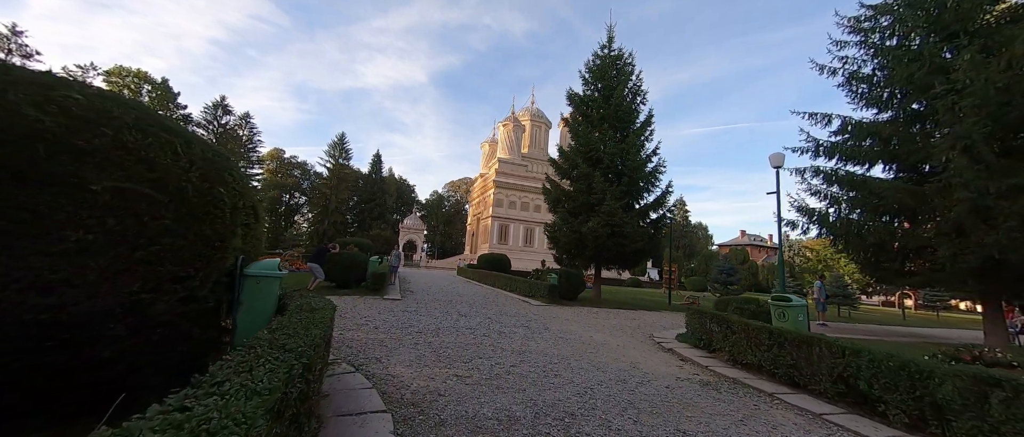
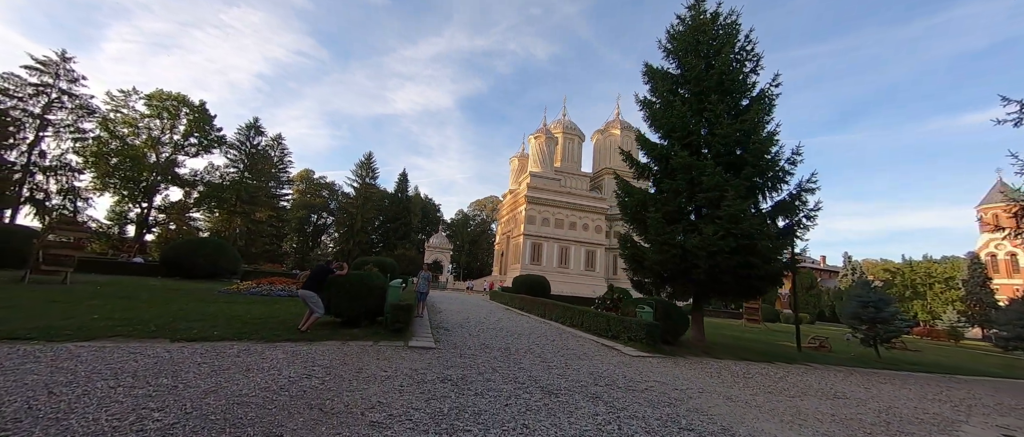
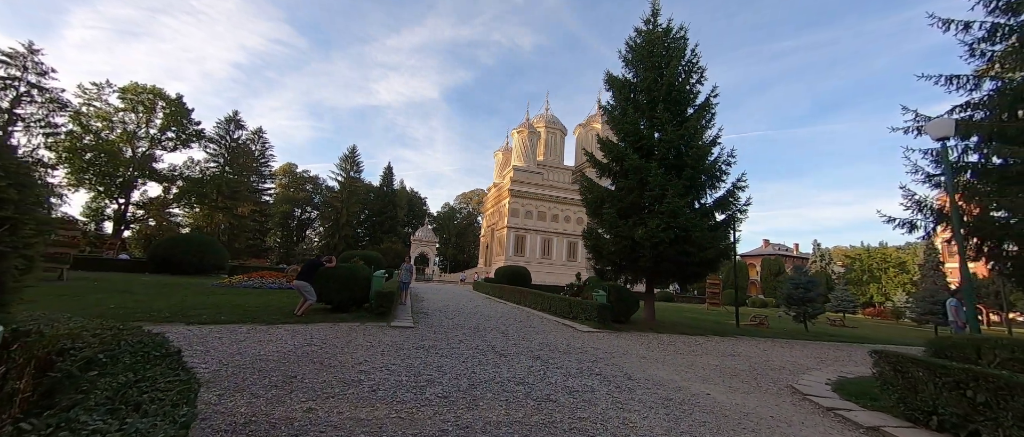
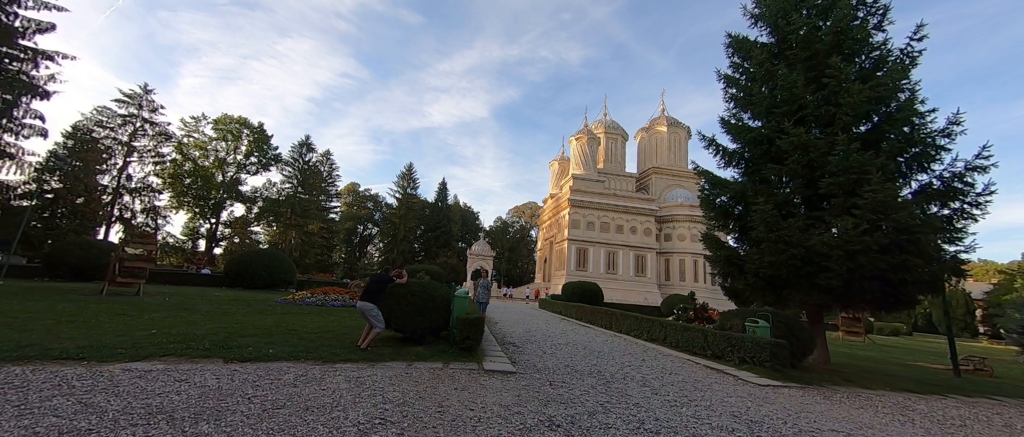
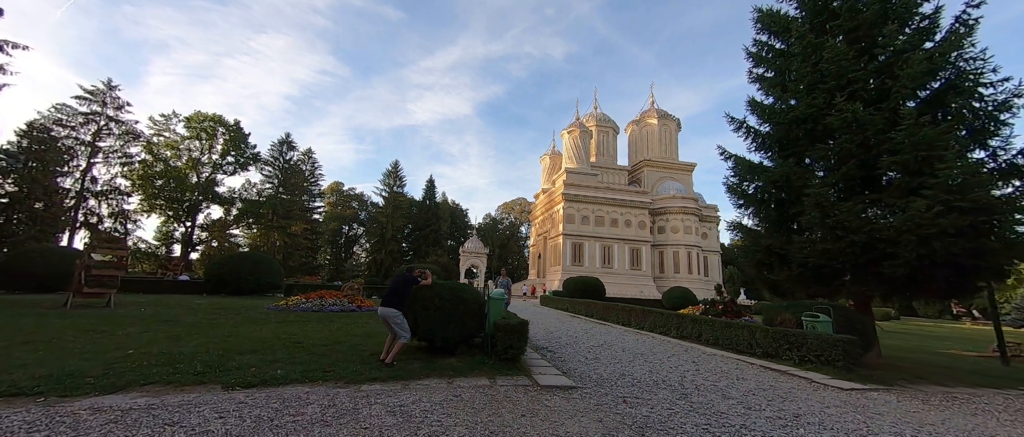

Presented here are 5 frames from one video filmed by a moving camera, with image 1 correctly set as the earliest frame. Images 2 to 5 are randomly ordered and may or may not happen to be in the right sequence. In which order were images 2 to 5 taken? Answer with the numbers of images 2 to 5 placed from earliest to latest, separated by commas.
3, 2, 4, 5
